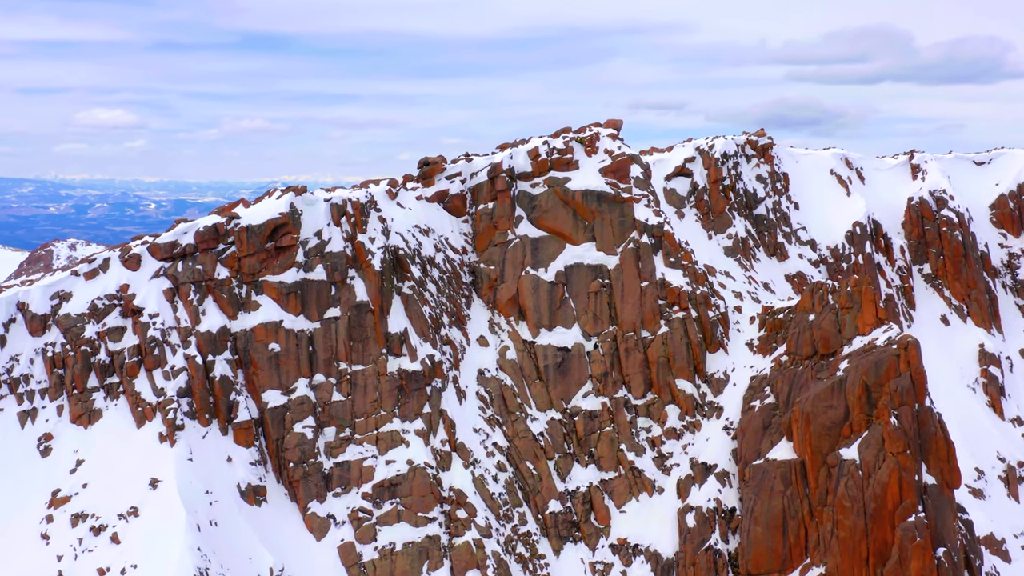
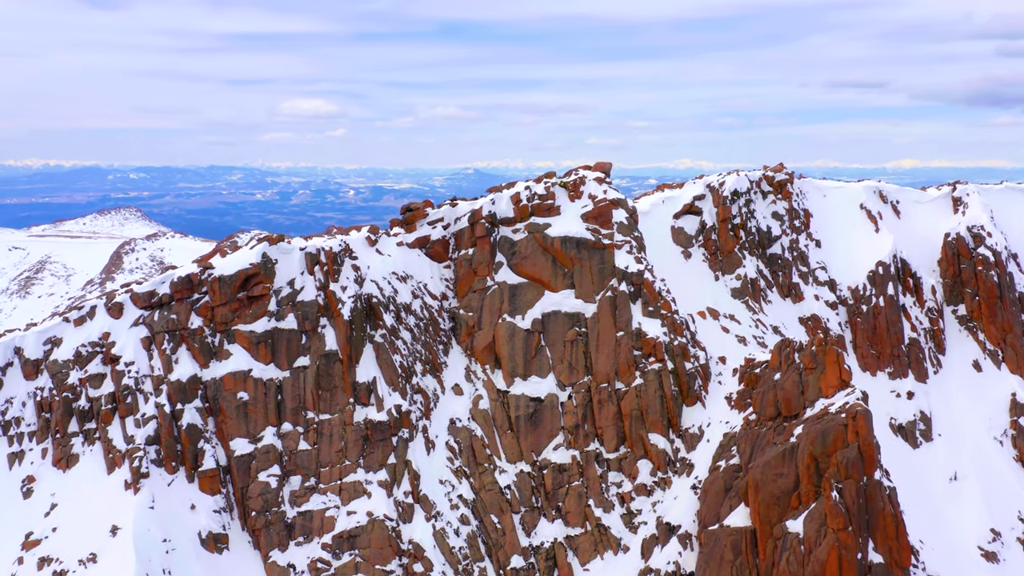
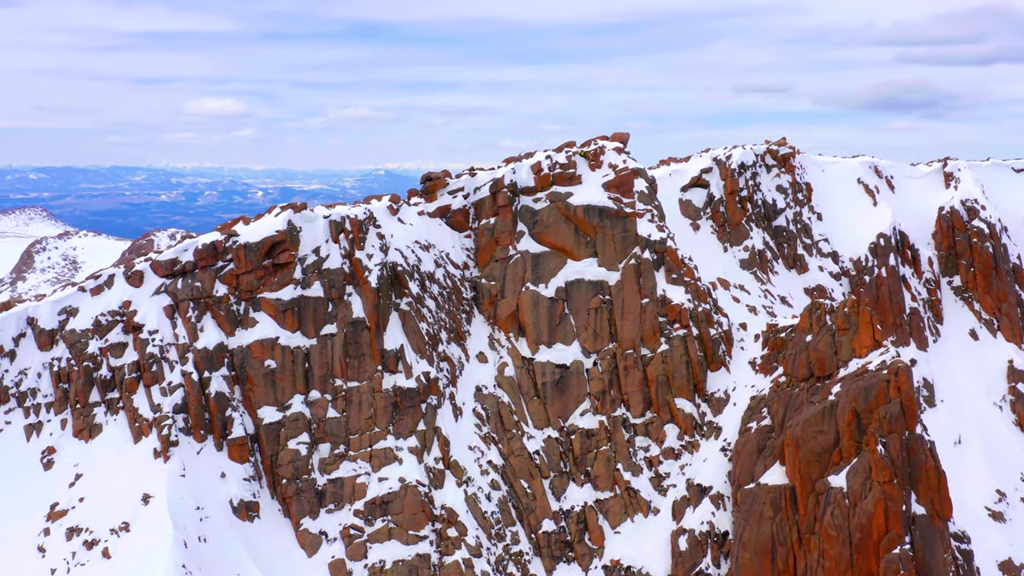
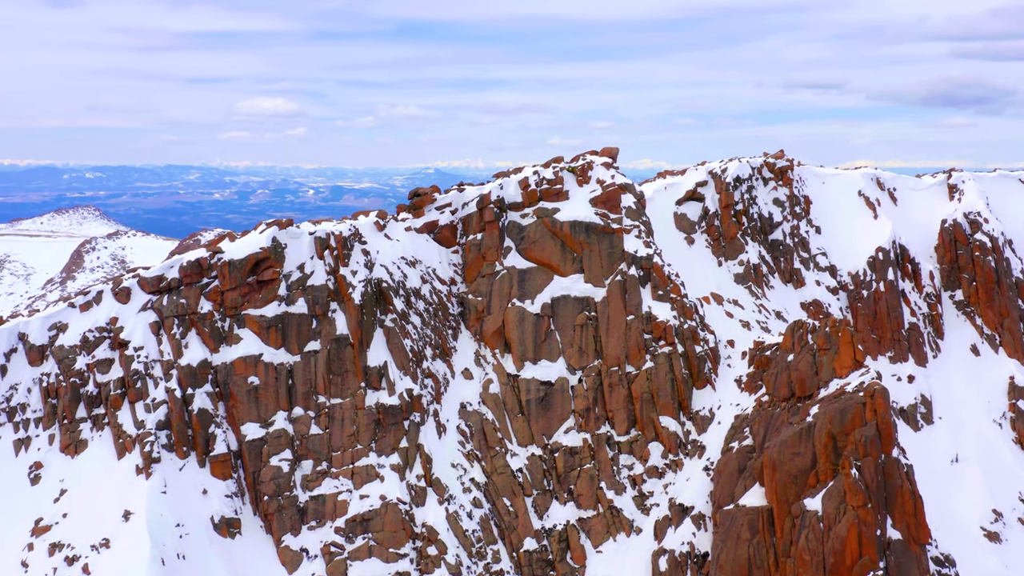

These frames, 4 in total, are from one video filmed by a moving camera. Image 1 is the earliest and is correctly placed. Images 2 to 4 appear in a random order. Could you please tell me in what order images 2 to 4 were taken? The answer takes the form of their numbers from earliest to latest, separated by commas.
3, 4, 2
